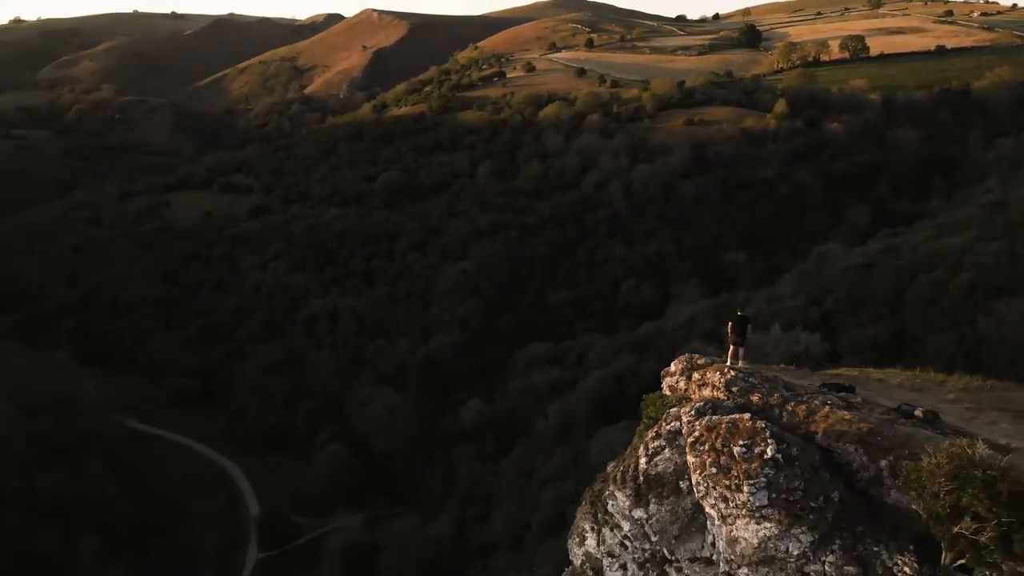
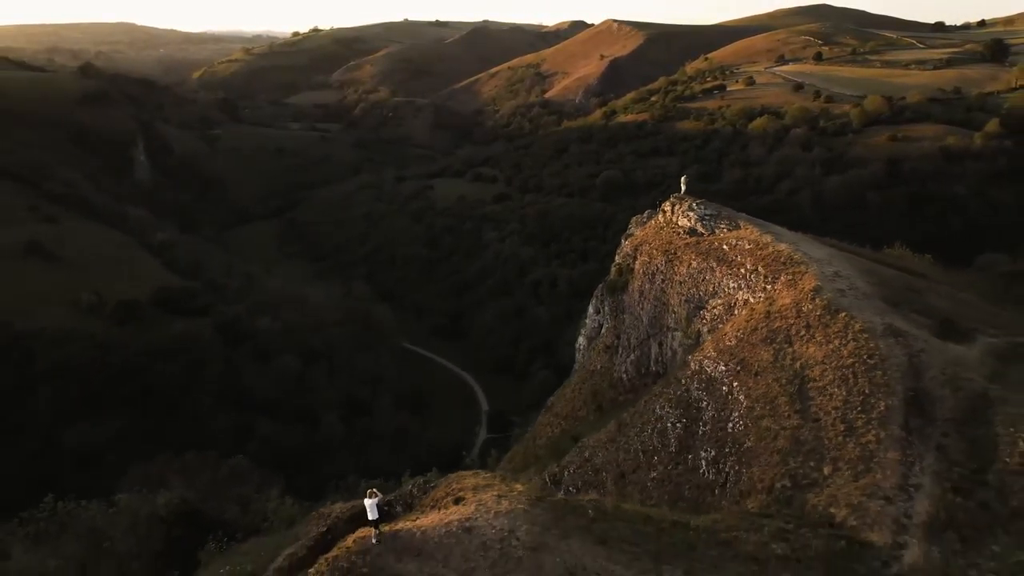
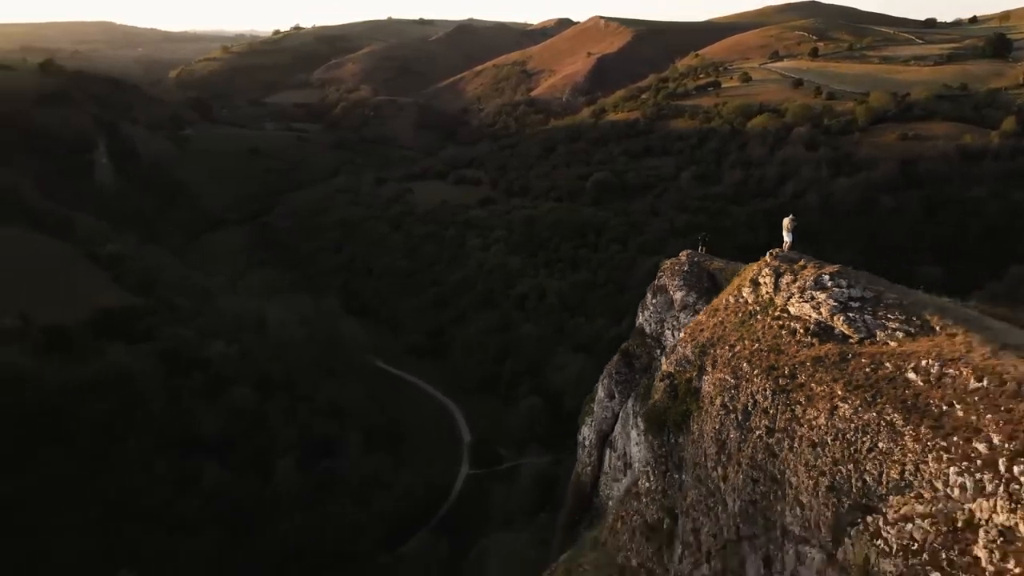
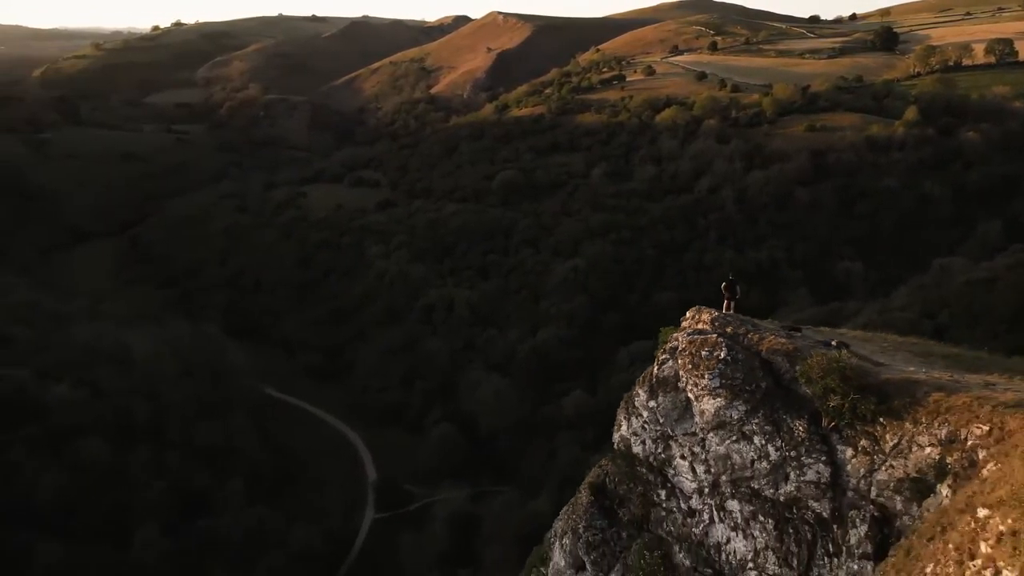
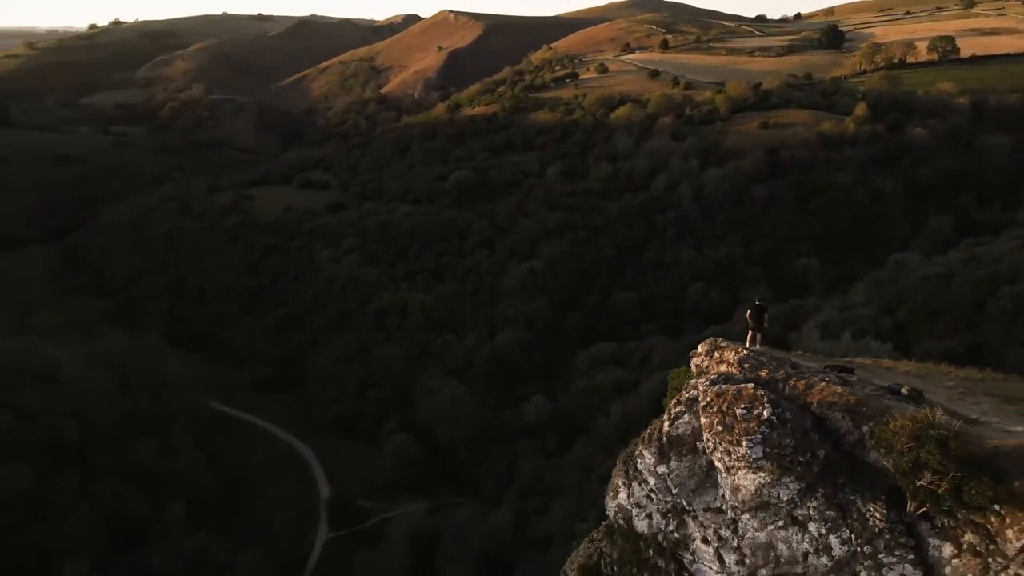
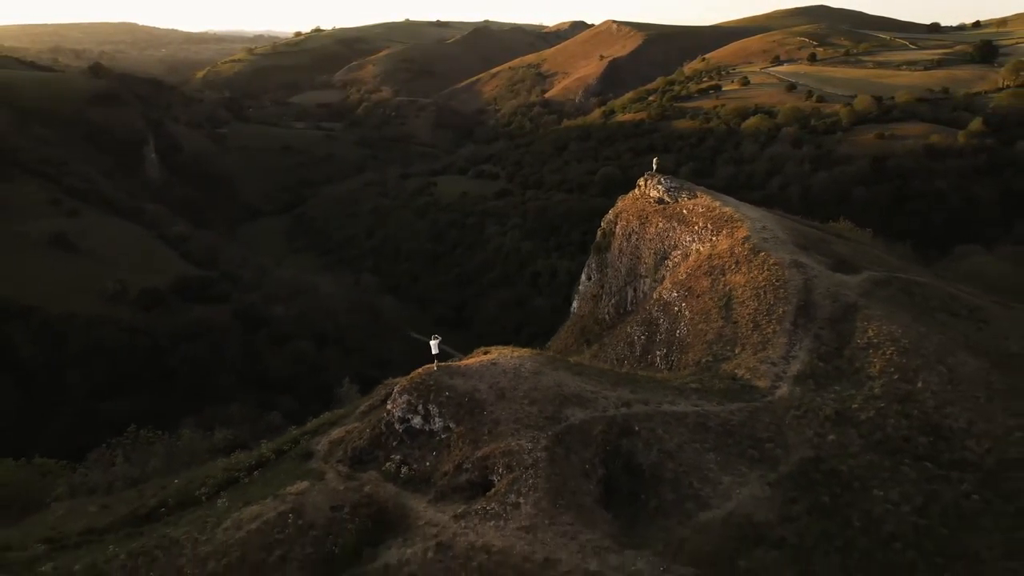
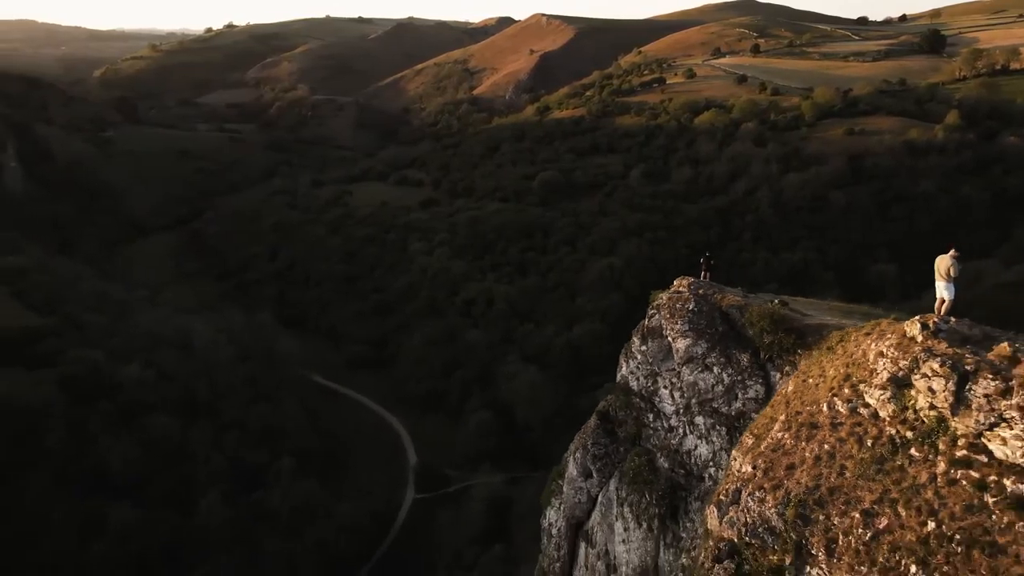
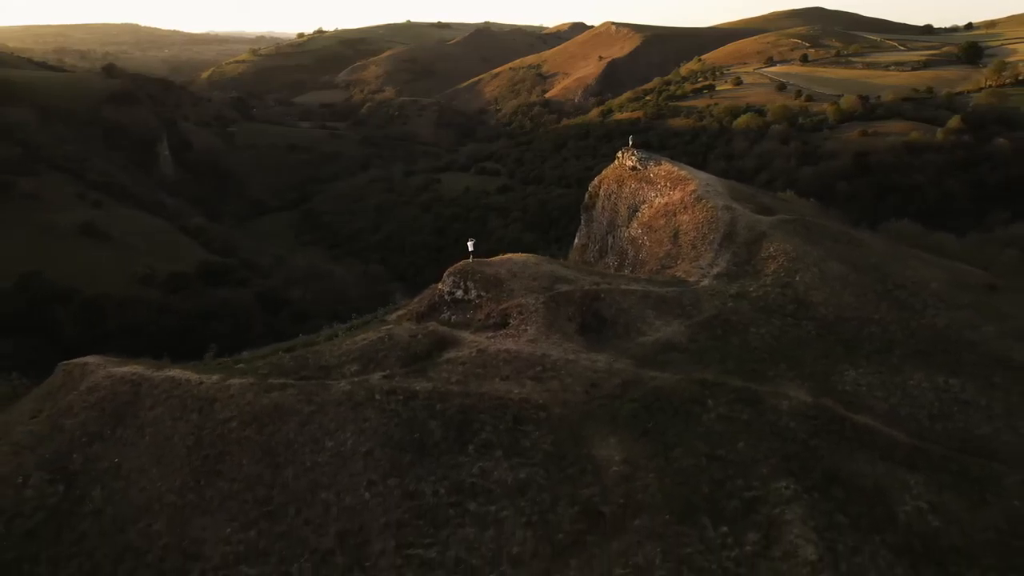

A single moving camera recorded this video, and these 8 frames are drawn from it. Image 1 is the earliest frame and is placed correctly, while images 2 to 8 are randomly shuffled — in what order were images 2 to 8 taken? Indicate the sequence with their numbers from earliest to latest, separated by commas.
5, 4, 7, 3, 2, 6, 8
